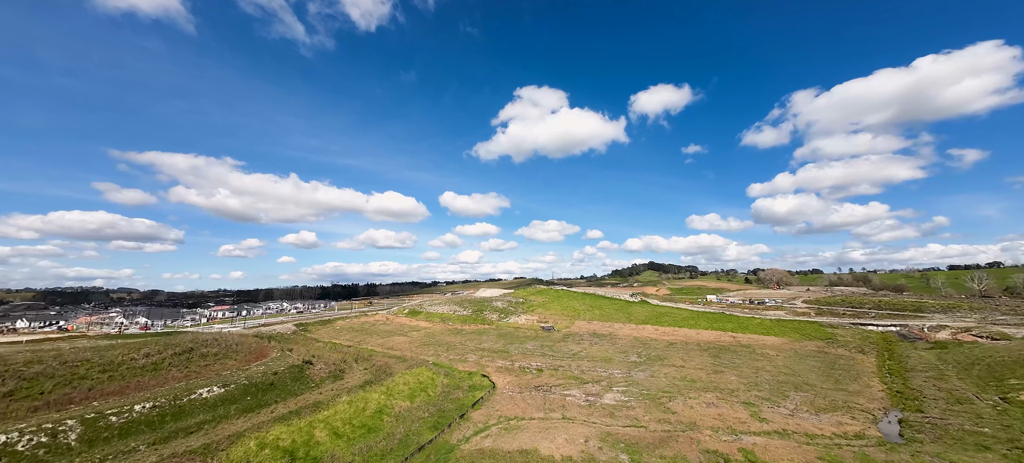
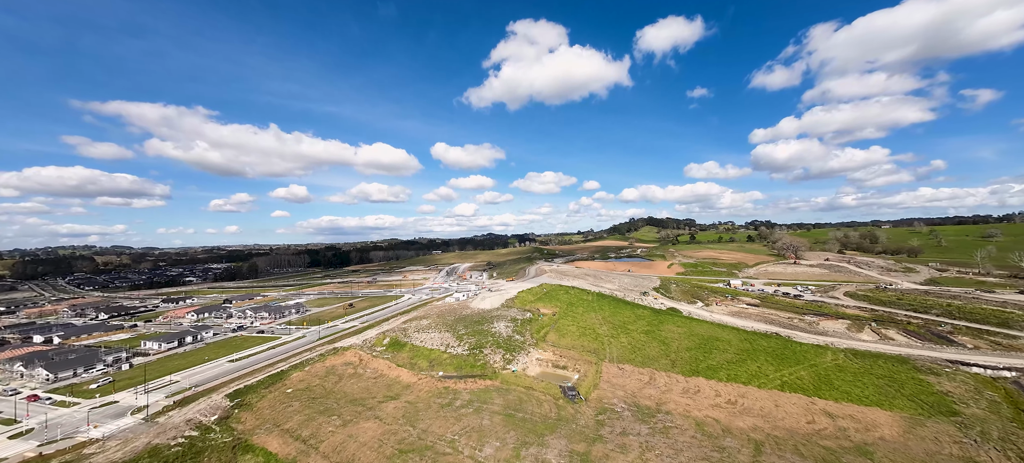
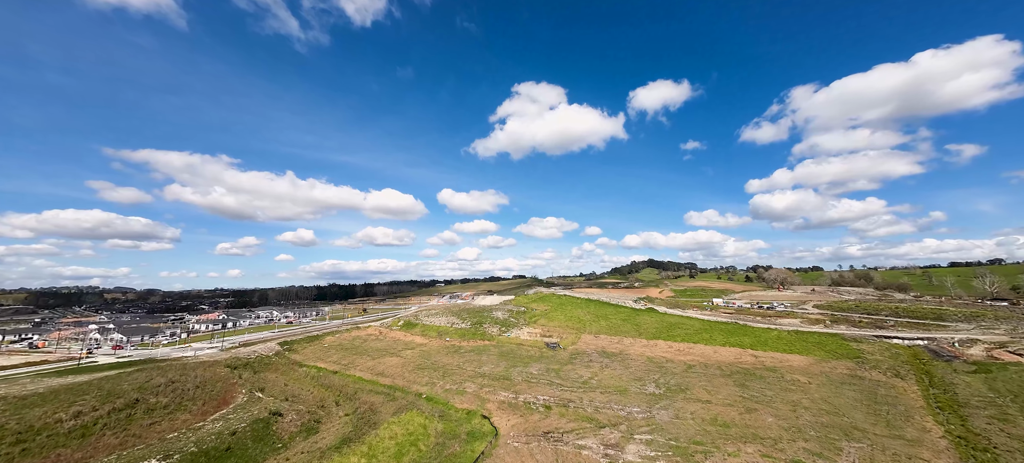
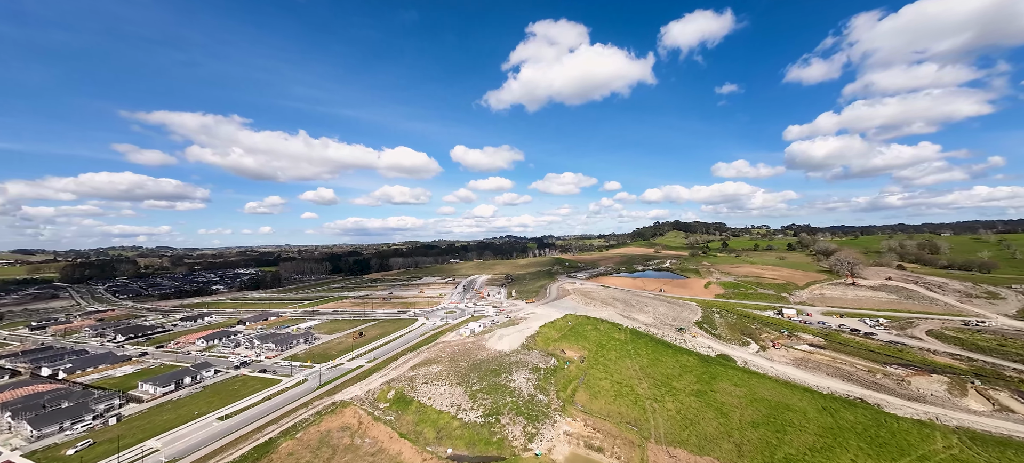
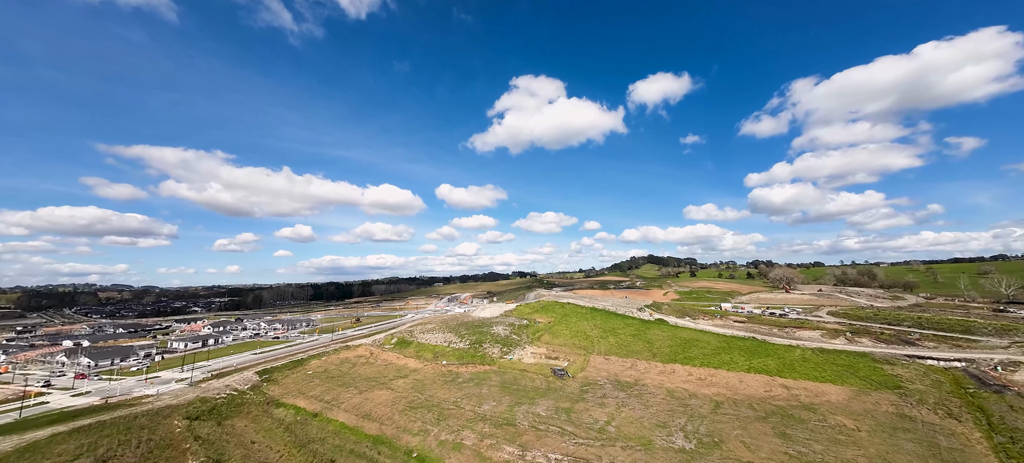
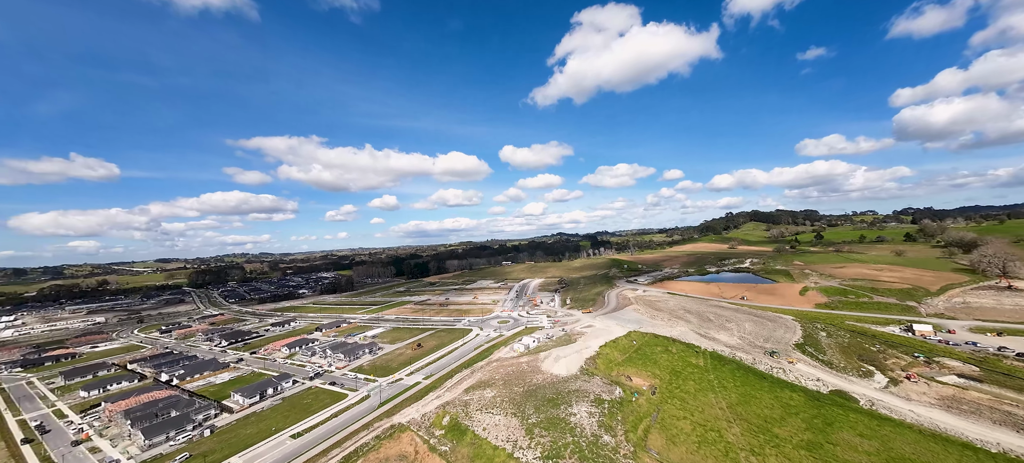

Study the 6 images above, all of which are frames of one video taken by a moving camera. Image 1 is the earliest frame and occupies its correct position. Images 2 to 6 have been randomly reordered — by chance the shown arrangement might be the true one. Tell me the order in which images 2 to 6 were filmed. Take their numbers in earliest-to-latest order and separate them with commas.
3, 5, 2, 4, 6
